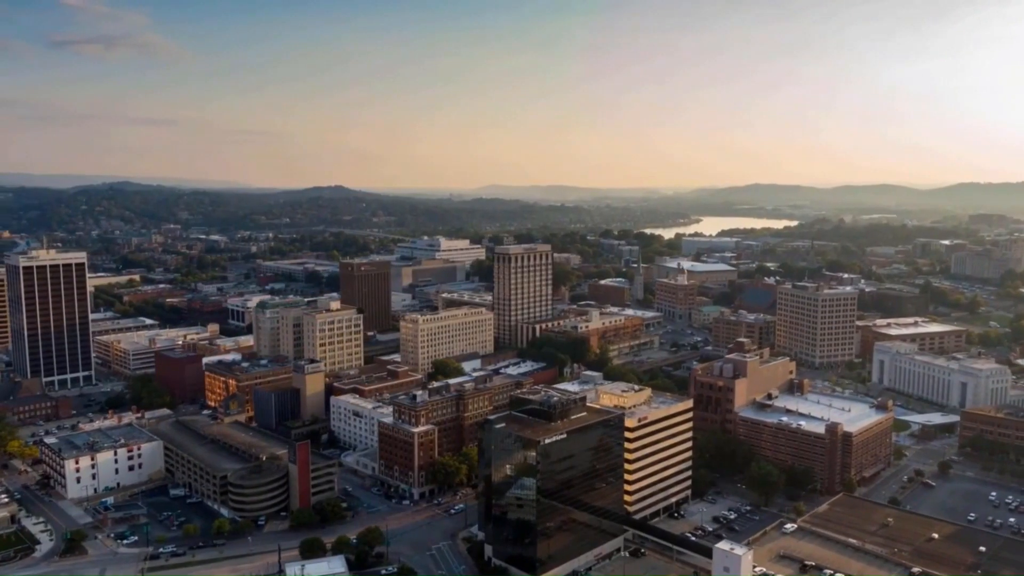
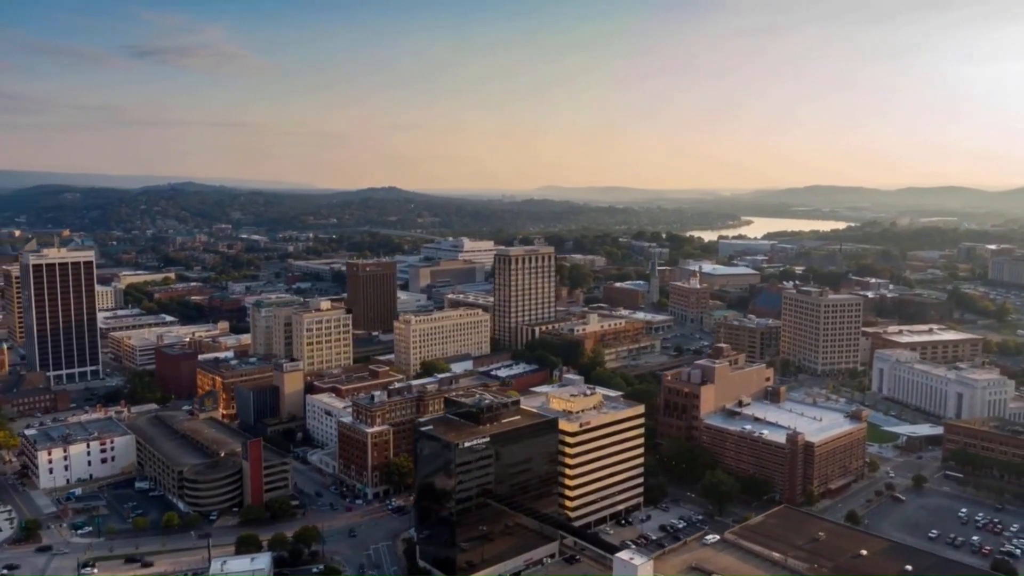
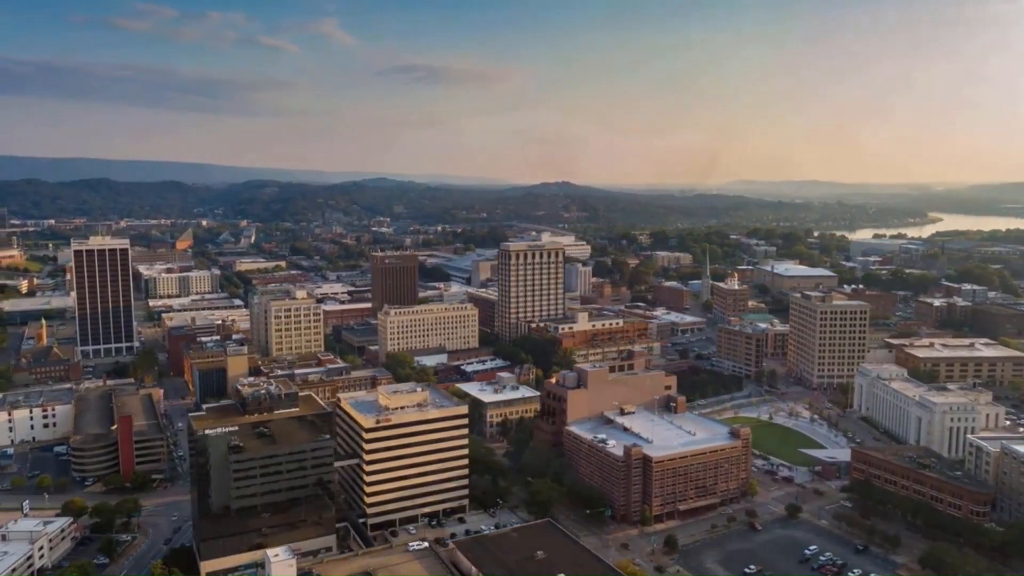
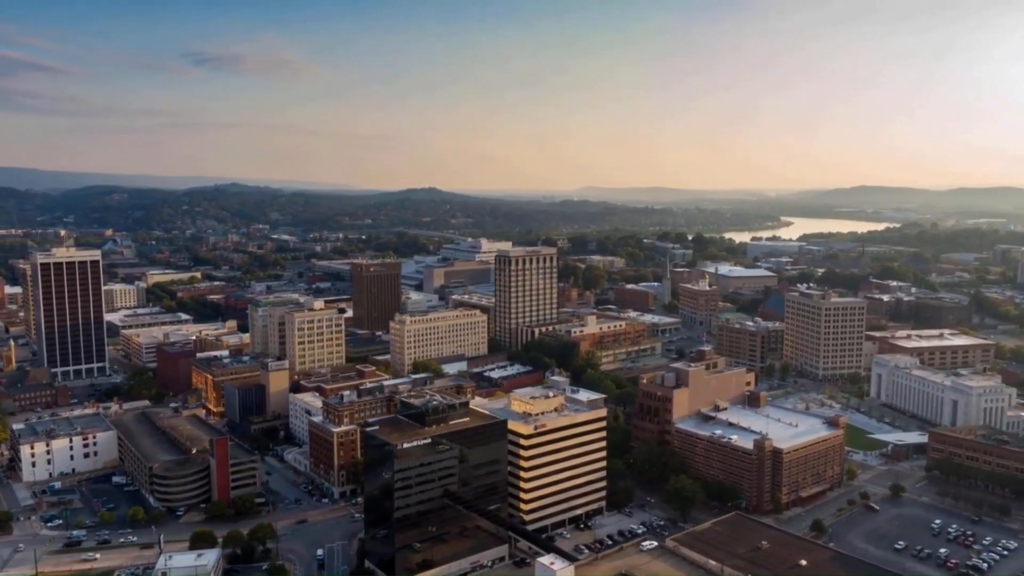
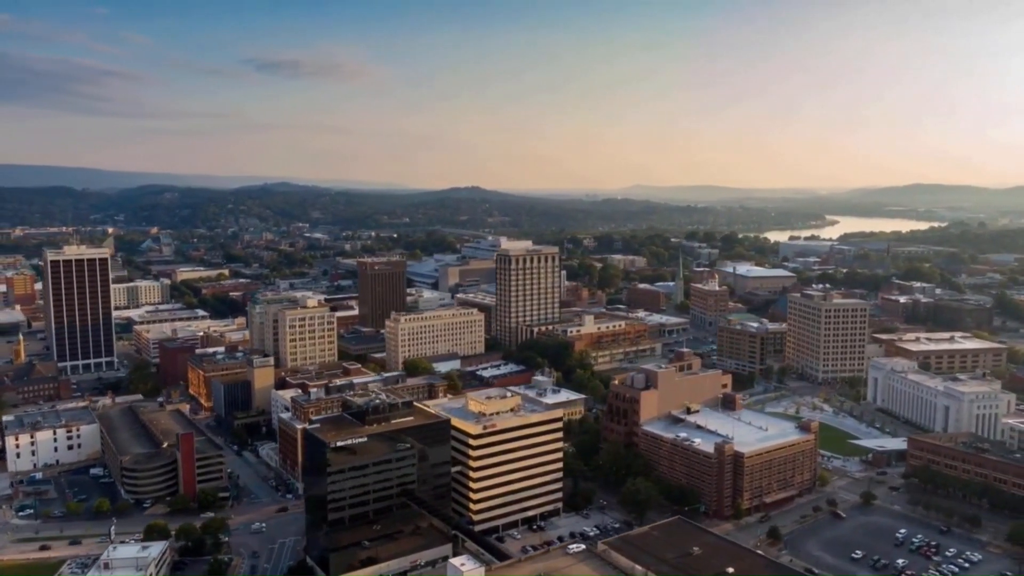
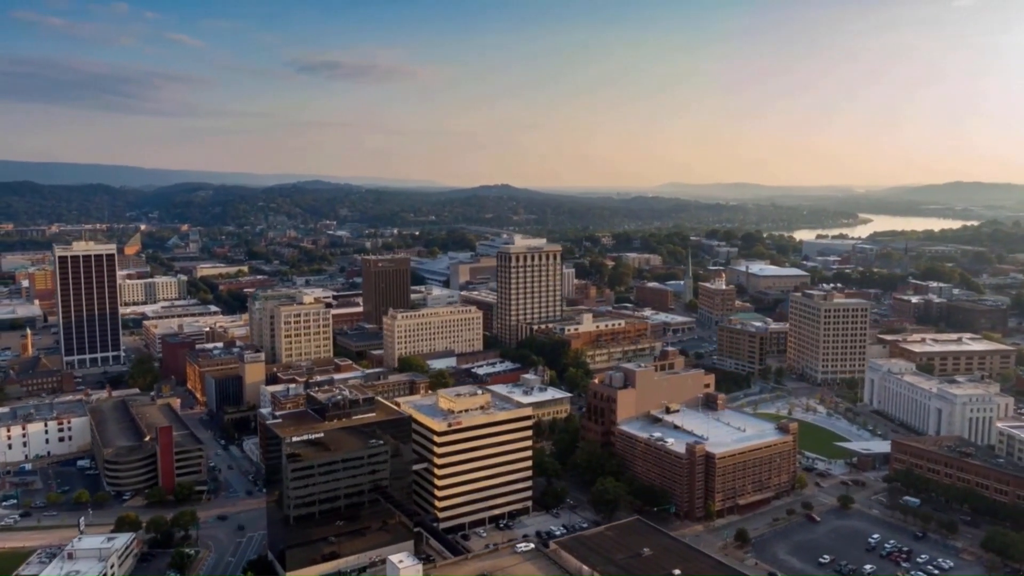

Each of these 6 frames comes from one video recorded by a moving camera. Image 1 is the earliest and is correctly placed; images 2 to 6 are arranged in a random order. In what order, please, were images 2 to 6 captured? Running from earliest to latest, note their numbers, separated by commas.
2, 4, 5, 6, 3
